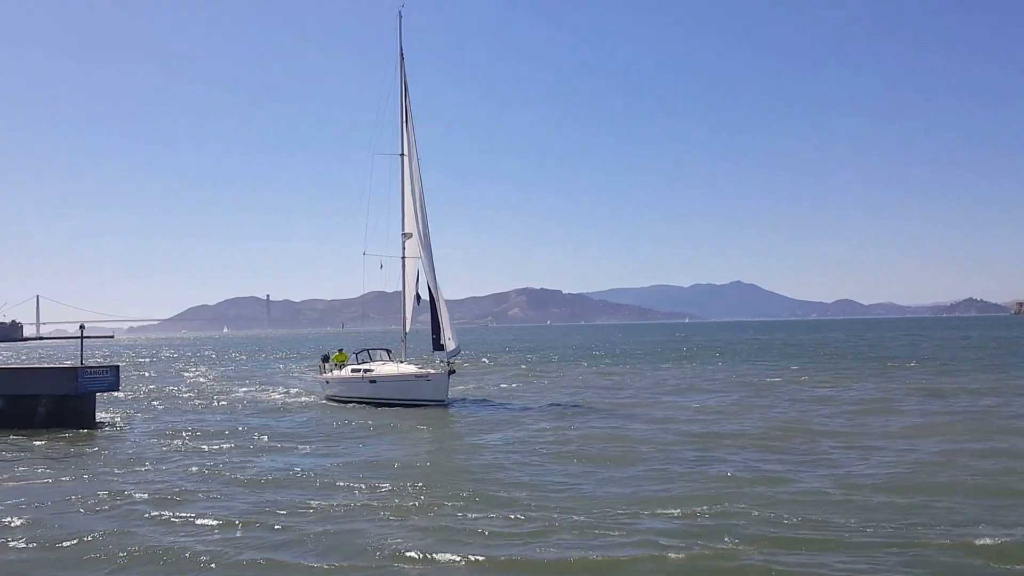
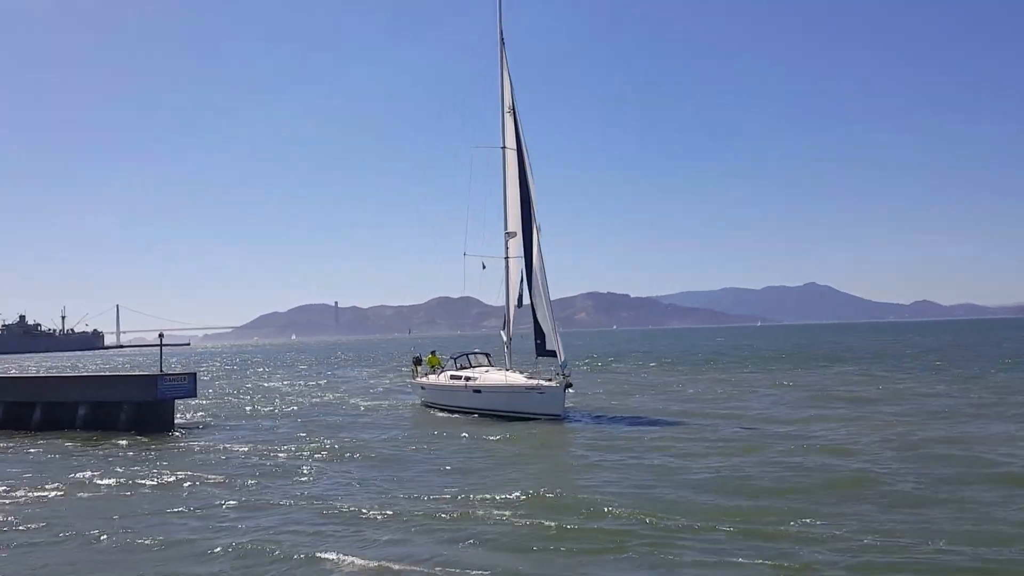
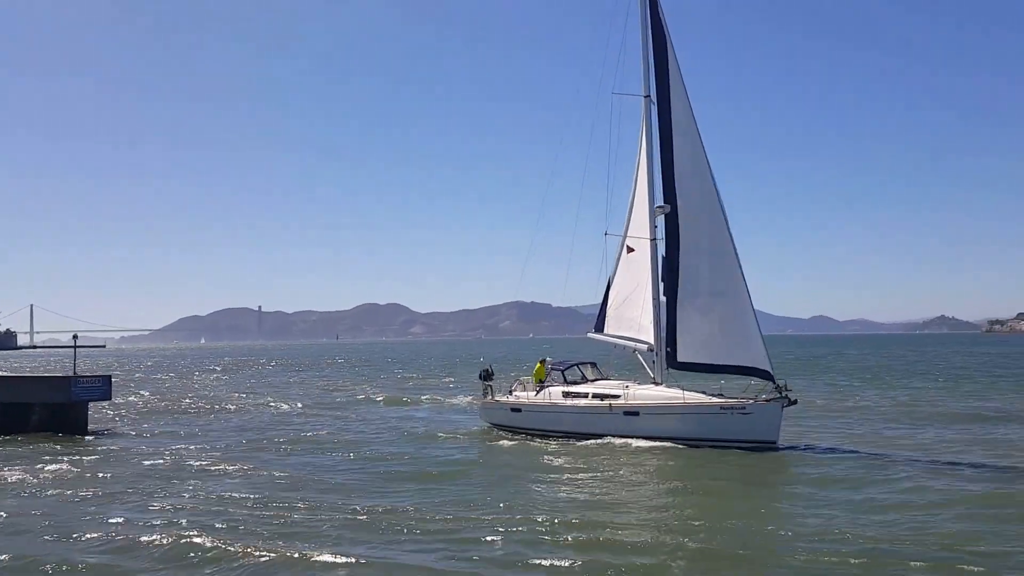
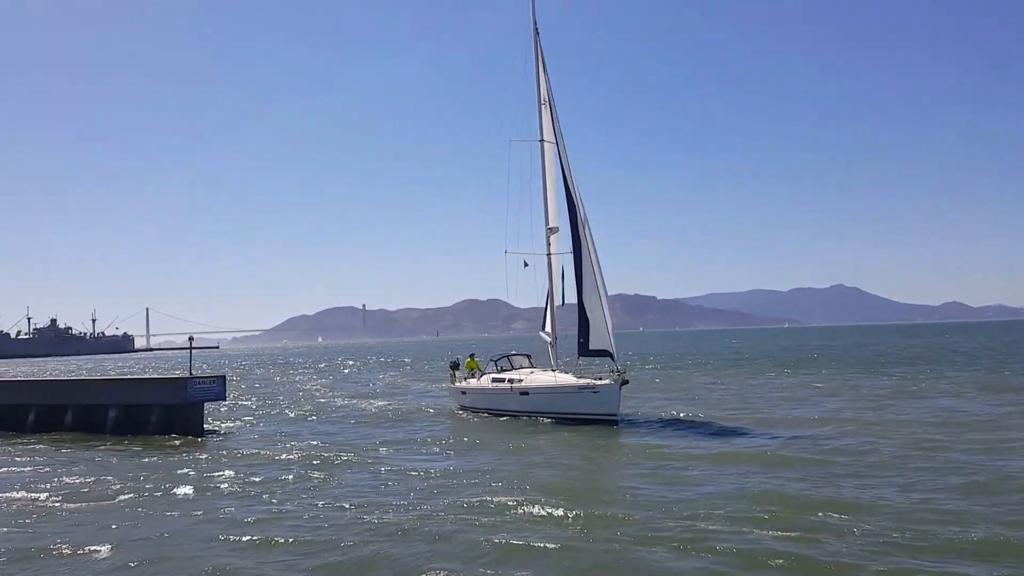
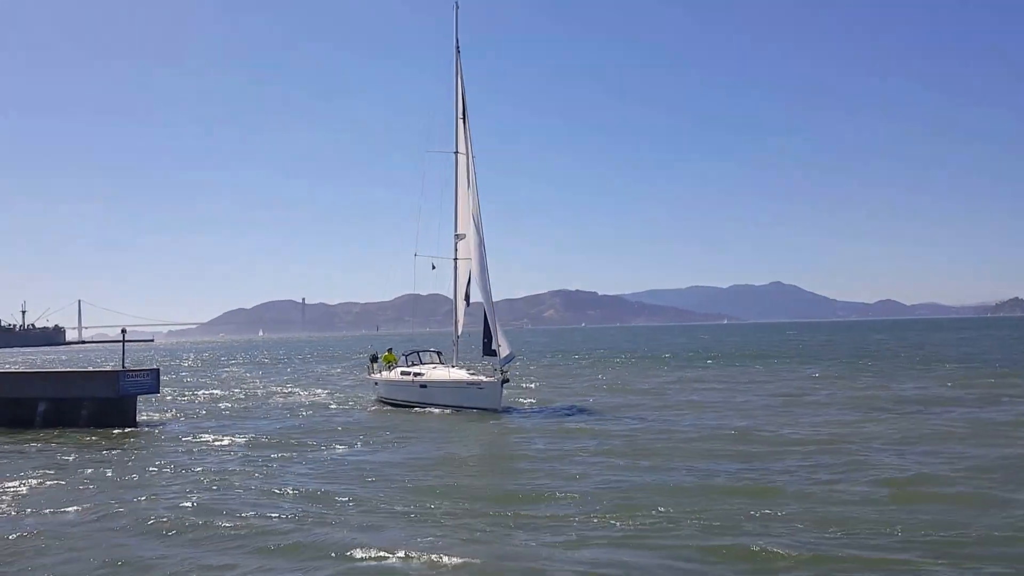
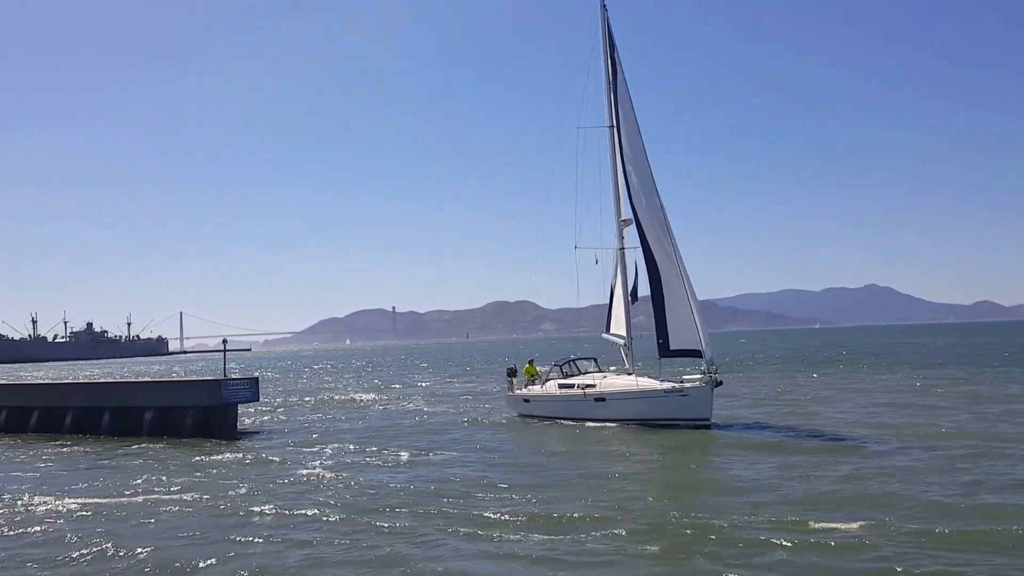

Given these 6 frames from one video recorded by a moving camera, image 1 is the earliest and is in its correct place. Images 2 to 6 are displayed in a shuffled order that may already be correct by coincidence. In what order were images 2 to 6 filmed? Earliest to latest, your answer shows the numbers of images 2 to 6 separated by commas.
5, 2, 4, 6, 3
